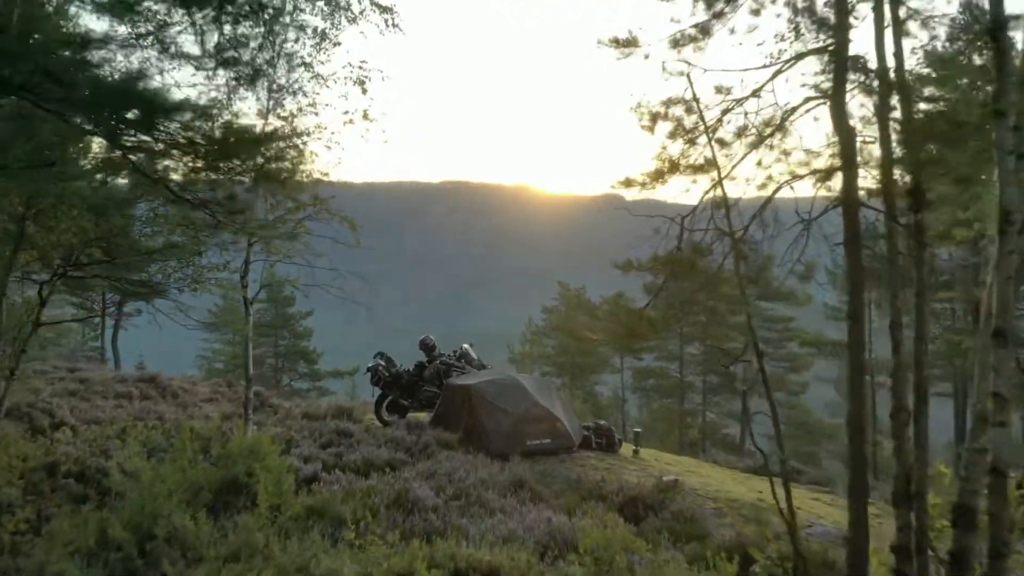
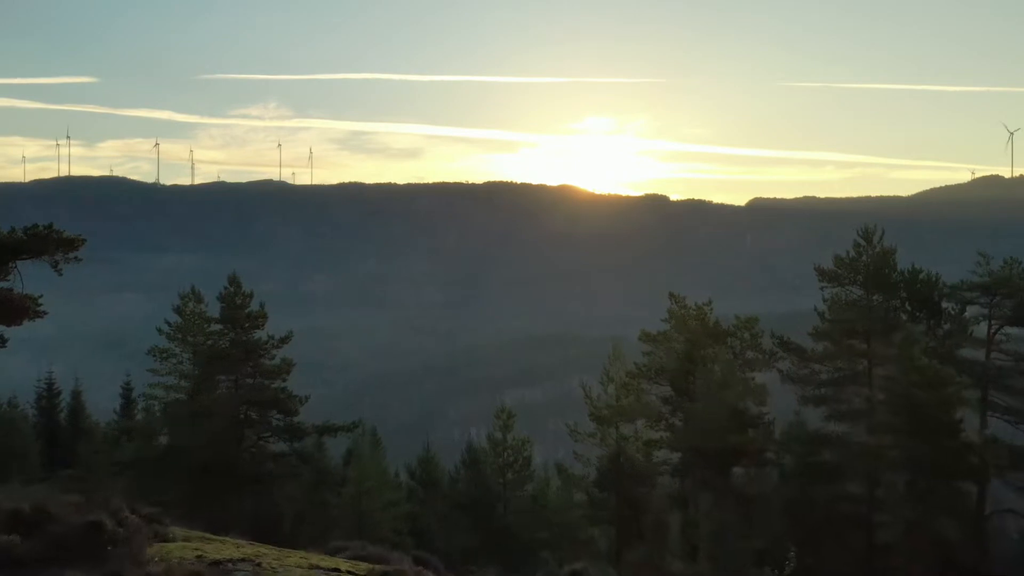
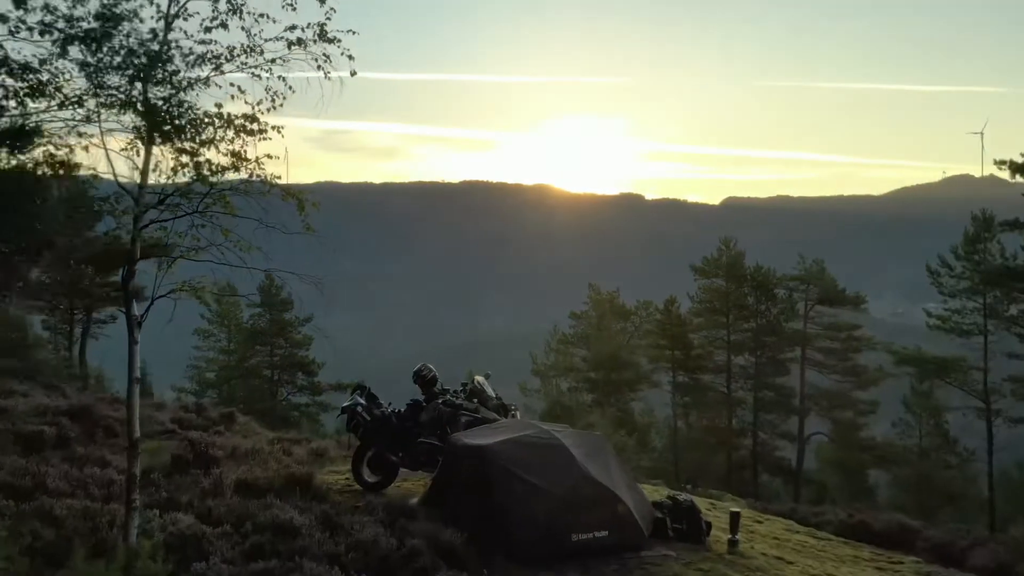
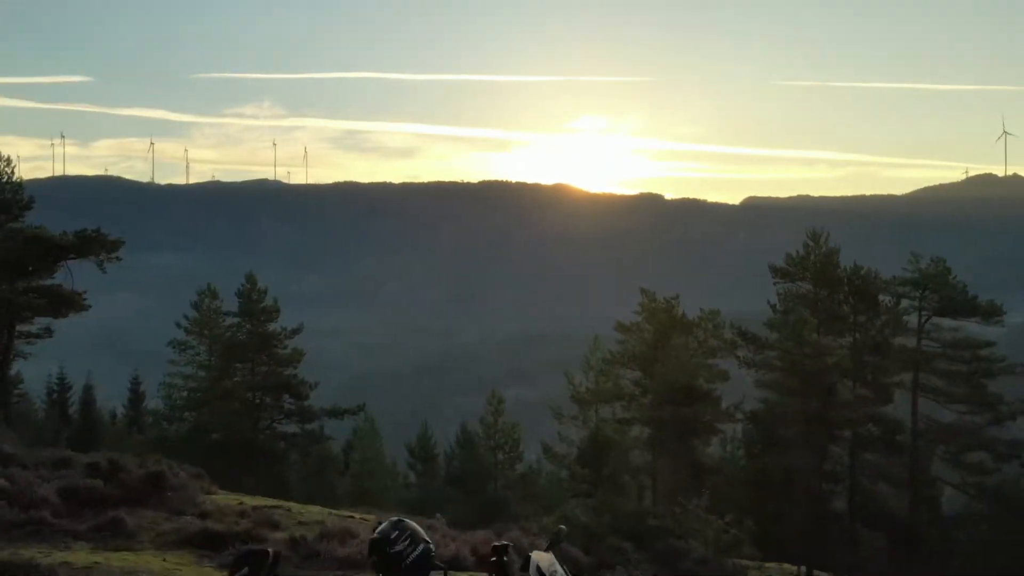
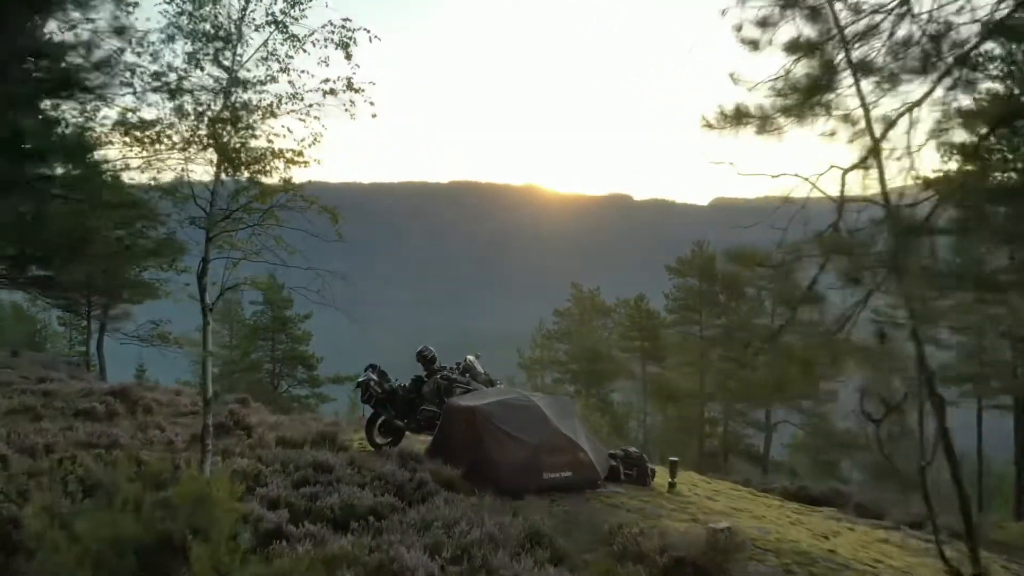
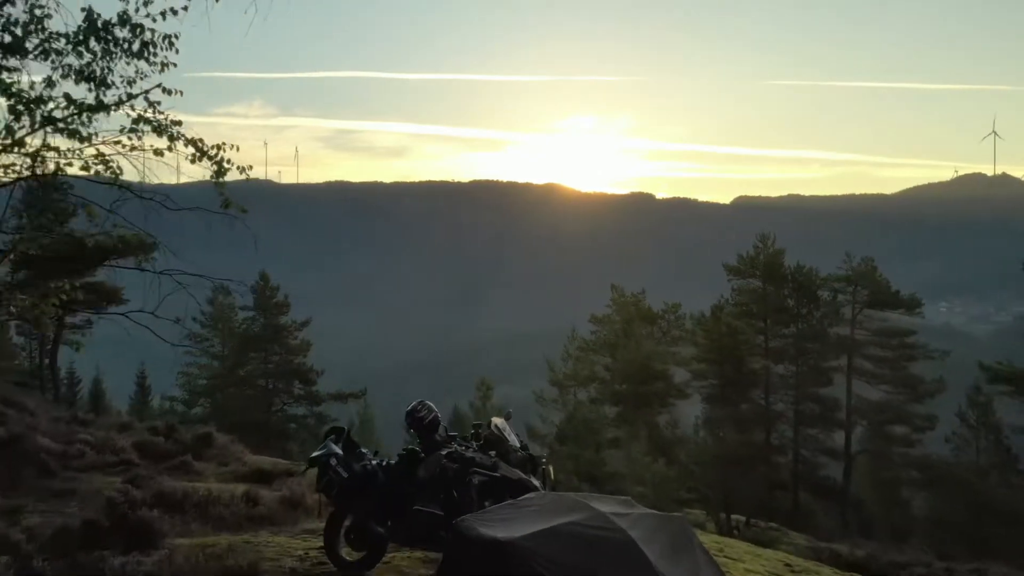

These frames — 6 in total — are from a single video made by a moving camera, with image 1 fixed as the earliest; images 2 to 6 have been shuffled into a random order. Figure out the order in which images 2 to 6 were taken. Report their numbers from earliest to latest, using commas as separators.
5, 3, 6, 4, 2
